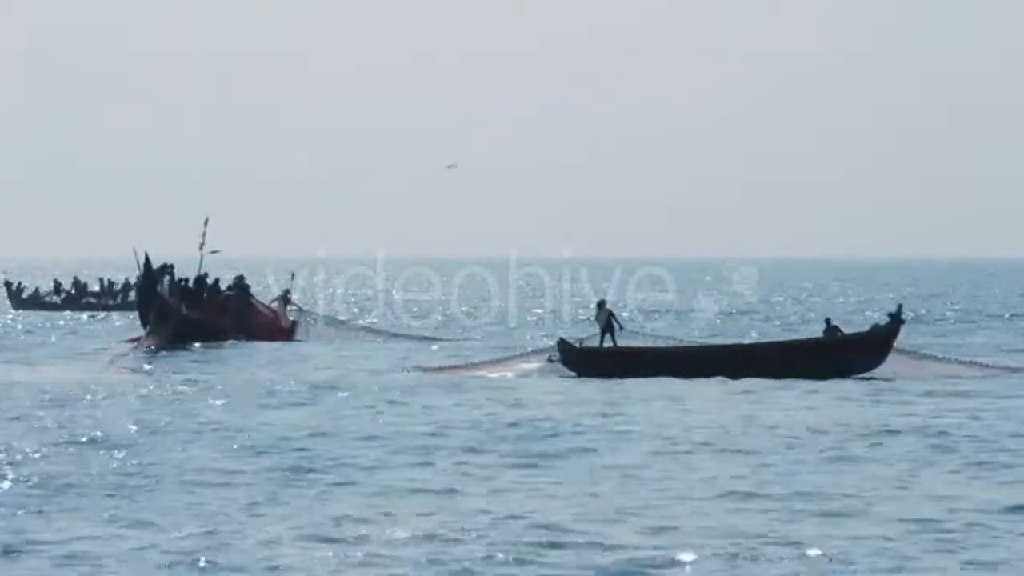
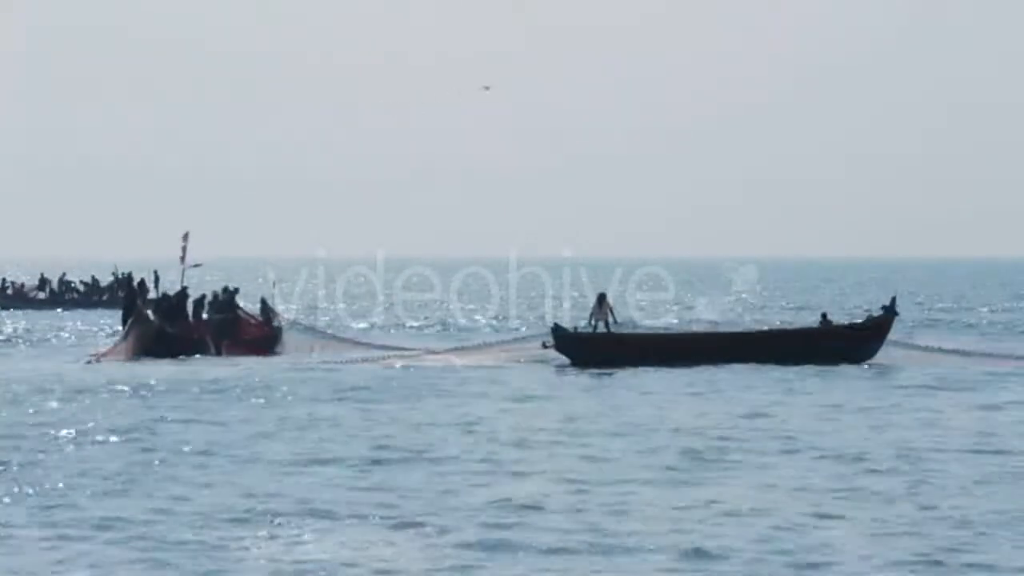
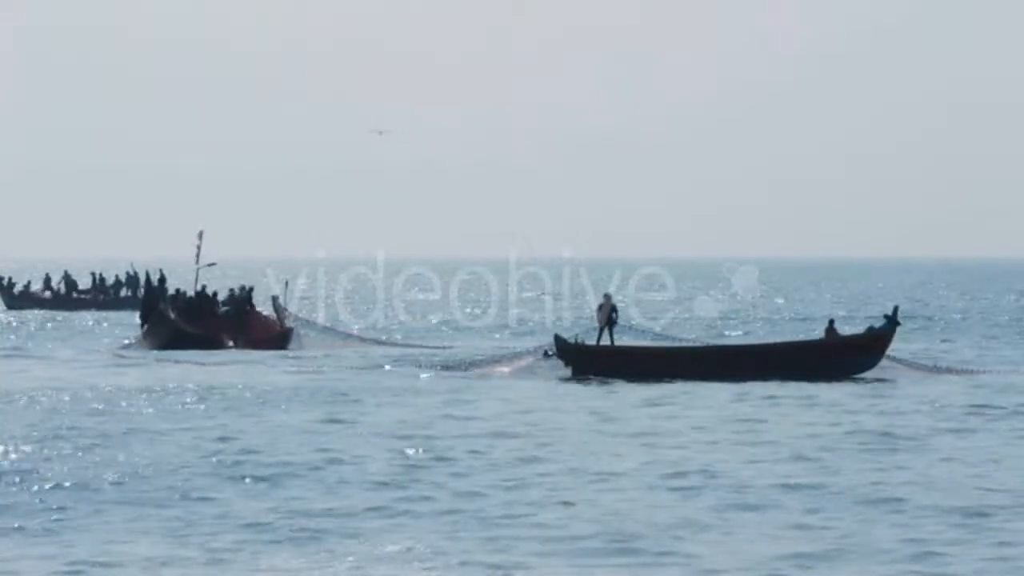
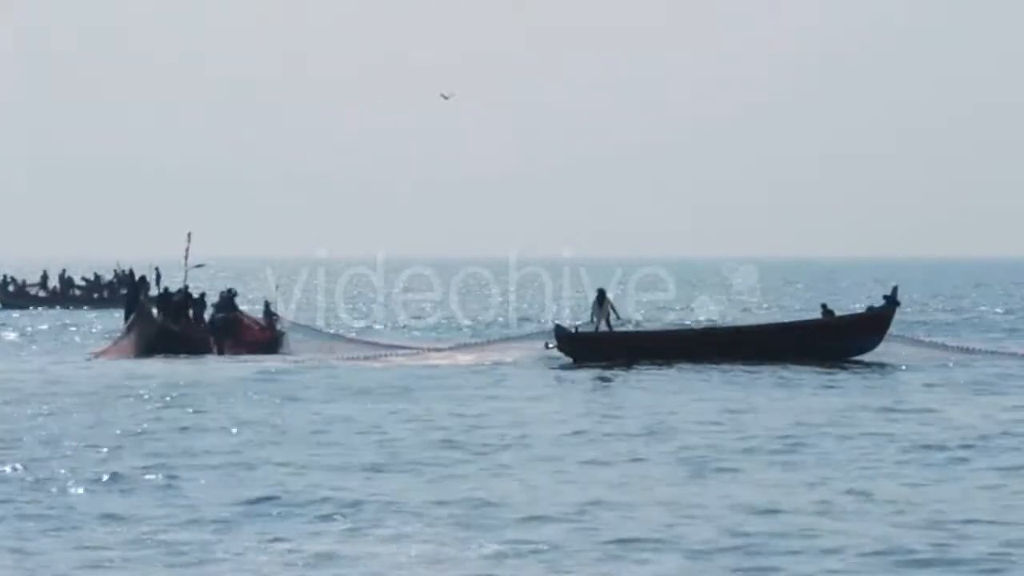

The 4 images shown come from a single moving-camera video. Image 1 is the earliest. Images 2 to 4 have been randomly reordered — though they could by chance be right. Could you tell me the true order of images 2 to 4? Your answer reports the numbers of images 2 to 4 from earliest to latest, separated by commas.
3, 4, 2
